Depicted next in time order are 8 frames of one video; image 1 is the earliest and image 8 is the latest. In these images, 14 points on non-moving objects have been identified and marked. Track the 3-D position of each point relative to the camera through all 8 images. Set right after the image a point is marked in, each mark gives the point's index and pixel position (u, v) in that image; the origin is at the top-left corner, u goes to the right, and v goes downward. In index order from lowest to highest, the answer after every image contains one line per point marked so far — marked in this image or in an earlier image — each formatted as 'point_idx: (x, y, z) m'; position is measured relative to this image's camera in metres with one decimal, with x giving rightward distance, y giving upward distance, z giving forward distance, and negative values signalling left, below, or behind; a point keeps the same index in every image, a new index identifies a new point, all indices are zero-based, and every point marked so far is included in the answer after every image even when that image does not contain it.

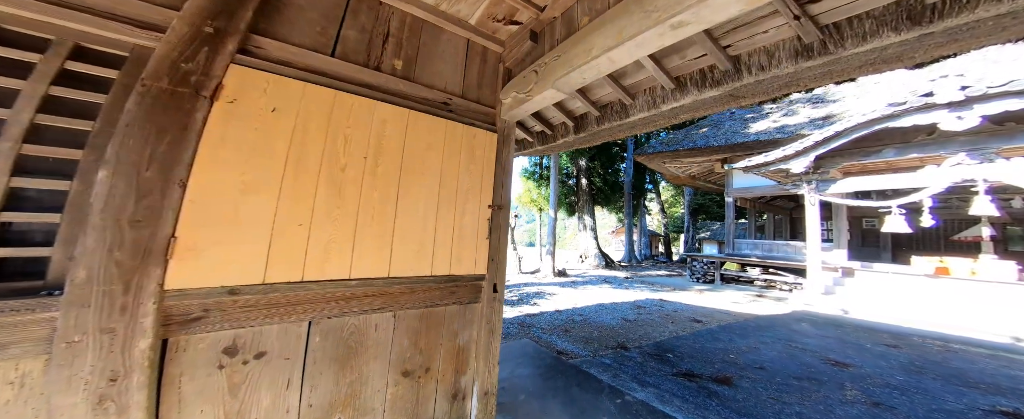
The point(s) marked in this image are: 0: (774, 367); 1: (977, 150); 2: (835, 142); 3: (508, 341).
0: (+3.1, -1.8, +3.5) m
1: (+7.4, +0.9, +4.8) m
2: (+6.2, +1.3, +5.6) m
3: (-0.1, -1.7, +3.9) m
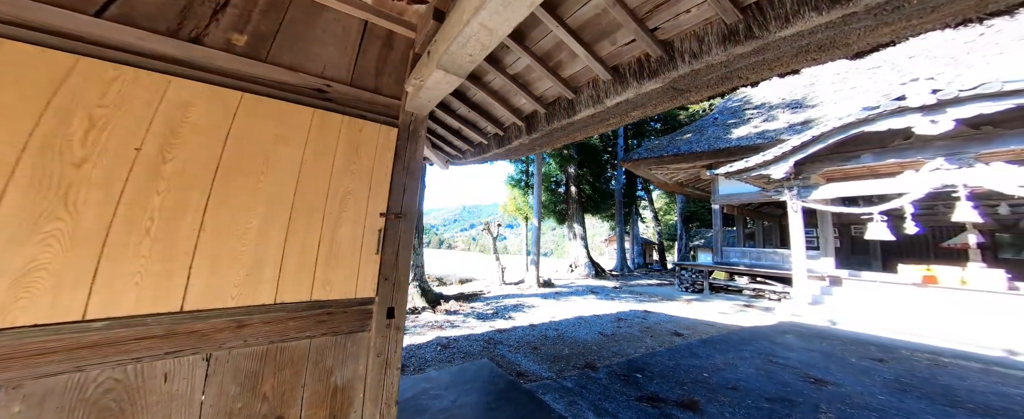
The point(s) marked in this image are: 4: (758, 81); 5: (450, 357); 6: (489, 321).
0: (+2.6, -1.9, +3.2) m
1: (+6.9, +0.8, +4.6) m
2: (+5.7, +1.1, +5.5) m
3: (-0.6, -1.8, +3.6) m
4: (+1.7, +0.8, +2.0) m
5: (-0.8, -1.8, +3.7) m
6: (-0.5, -2.3, +6.3) m
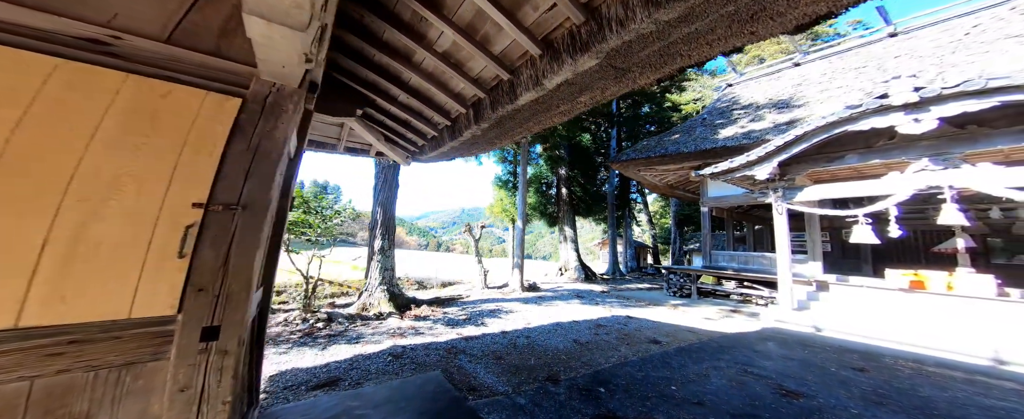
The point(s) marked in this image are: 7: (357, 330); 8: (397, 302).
0: (+2.1, -1.9, +3.0) m
1: (+6.3, +0.8, +4.4) m
2: (+5.1, +1.1, +5.3) m
3: (-1.1, -1.8, +3.3) m
4: (+1.2, +0.9, +1.7) m
5: (-1.3, -1.8, +3.4) m
6: (-1.0, -2.3, +5.9) m
7: (-2.3, -1.9, +4.7) m
8: (-2.3, -2.0, +6.3) m
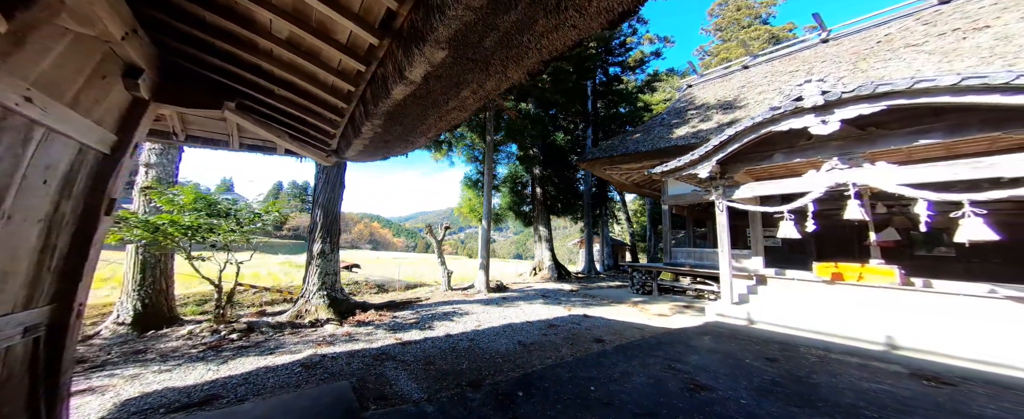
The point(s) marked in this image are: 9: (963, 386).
0: (+1.1, -1.9, +3.0) m
1: (+5.3, +0.9, +4.7) m
2: (+4.0, +1.1, +5.5) m
3: (-2.0, -1.8, +3.1) m
4: (+0.3, +0.9, +1.7) m
5: (-2.3, -1.8, +3.2) m
6: (-2.1, -2.4, +5.8) m
7: (-3.3, -1.9, +4.4) m
8: (-3.5, -2.0, +6.0) m
9: (+4.3, -1.7, +2.9) m
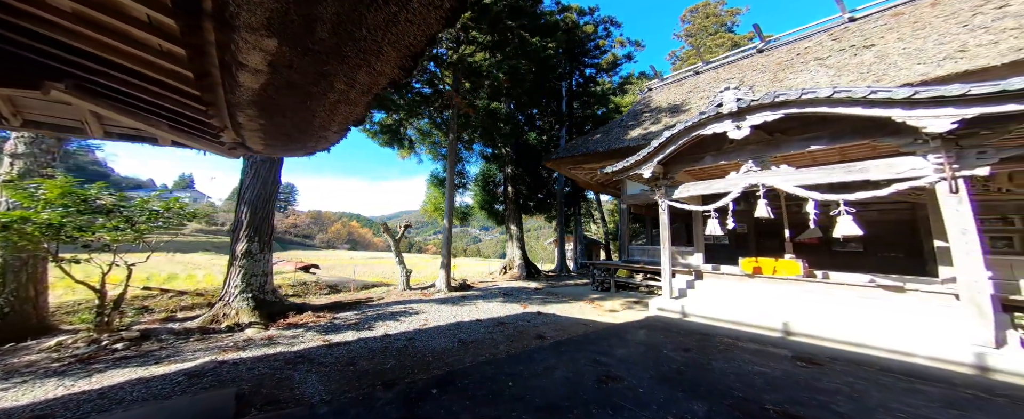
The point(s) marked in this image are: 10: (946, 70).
0: (+0.2, -1.9, +3.0) m
1: (+4.2, +0.9, +5.1) m
2: (+2.9, +1.2, +5.7) m
3: (-3.0, -1.8, +2.9) m
4: (-0.5, +0.9, +1.7) m
5: (-3.2, -1.8, +2.9) m
6: (-3.3, -2.3, +5.5) m
7: (-4.4, -1.8, +4.1) m
8: (-4.7, -1.9, +5.7) m
9: (+3.4, -1.7, +3.2) m
10: (+5.3, +1.7, +3.7) m
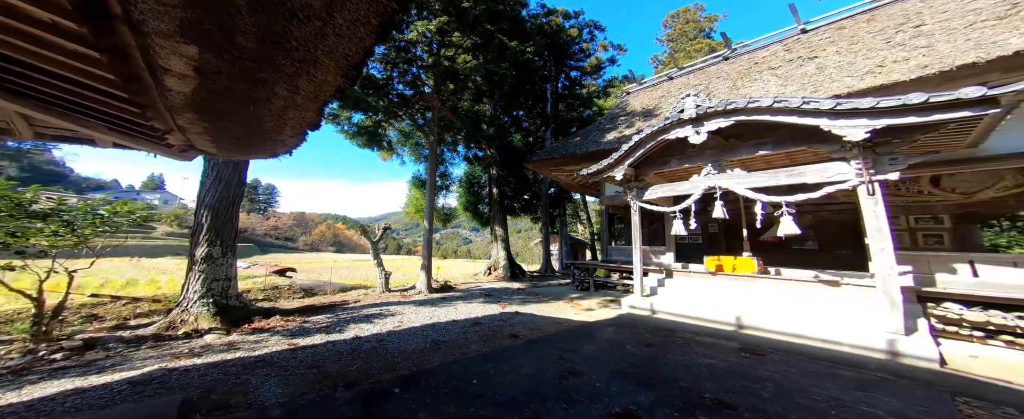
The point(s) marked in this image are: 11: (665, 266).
0: (-0.2, -1.9, +3.1) m
1: (+3.6, +0.9, +5.4) m
2: (+2.3, +1.1, +6.0) m
3: (-3.4, -1.8, +2.8) m
4: (-0.9, +0.9, +1.7) m
5: (-3.6, -1.8, +2.9) m
6: (-3.8, -2.3, +5.5) m
7: (-4.8, -1.9, +3.9) m
8: (-5.2, -2.0, +5.5) m
9: (+2.9, -1.7, +3.4) m
10: (+4.8, +1.7, +4.1) m
11: (+3.6, -1.3, +6.9) m
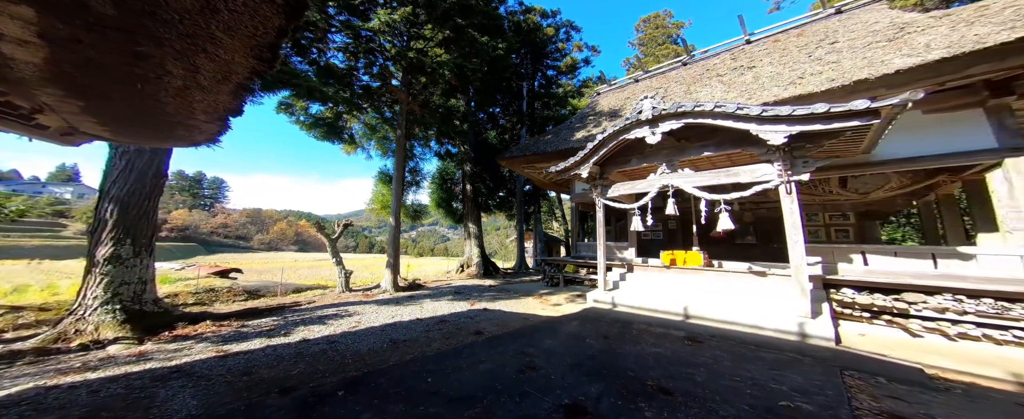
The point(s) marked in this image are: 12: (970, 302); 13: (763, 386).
0: (-0.7, -1.9, +3.1) m
1: (+3.0, +0.9, +5.7) m
2: (+1.6, +1.2, +6.1) m
3: (-3.8, -1.8, +2.5) m
4: (-1.2, +0.9, +1.6) m
5: (-4.1, -1.8, +2.5) m
6: (-4.5, -2.3, +5.1) m
7: (-5.4, -1.8, +3.5) m
8: (-5.9, -1.9, +5.1) m
9: (+2.4, -1.6, +3.7) m
10: (+4.2, +1.7, +4.5) m
11: (+2.7, -1.3, +7.2) m
12: (+5.4, -1.1, +3.6) m
13: (+2.0, -1.4, +2.4) m
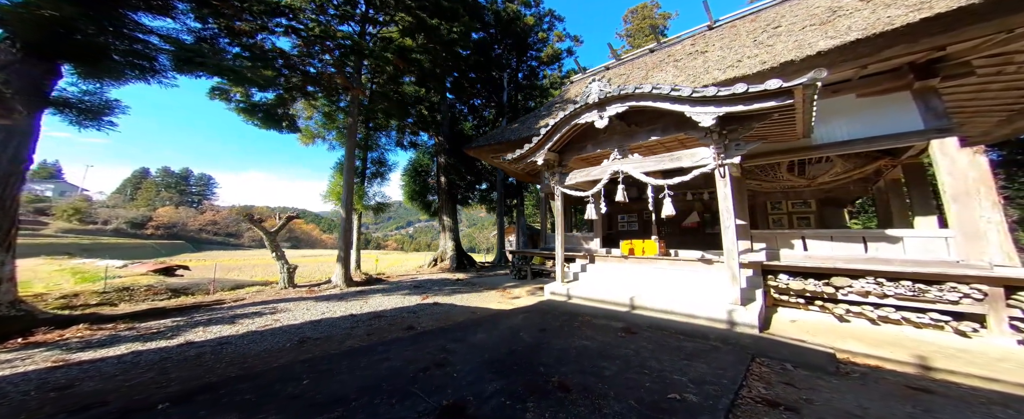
0: (-1.6, -1.8, +2.9) m
1: (+2.0, +1.1, +5.5) m
2: (+0.6, +1.4, +5.9) m
3: (-4.6, -1.7, +2.2) m
4: (-2.0, +1.0, +1.3) m
5: (-4.9, -1.7, +2.2) m
6: (-5.4, -2.2, +4.7) m
7: (-6.2, -1.8, +3.1) m
8: (-6.8, -1.8, +4.6) m
9: (+1.5, -1.5, +3.6) m
10: (+3.3, +1.9, +4.4) m
11: (+1.7, -1.0, +7.1) m
12: (+4.5, -0.9, +3.6) m
13: (+1.2, -1.3, +2.3) m
